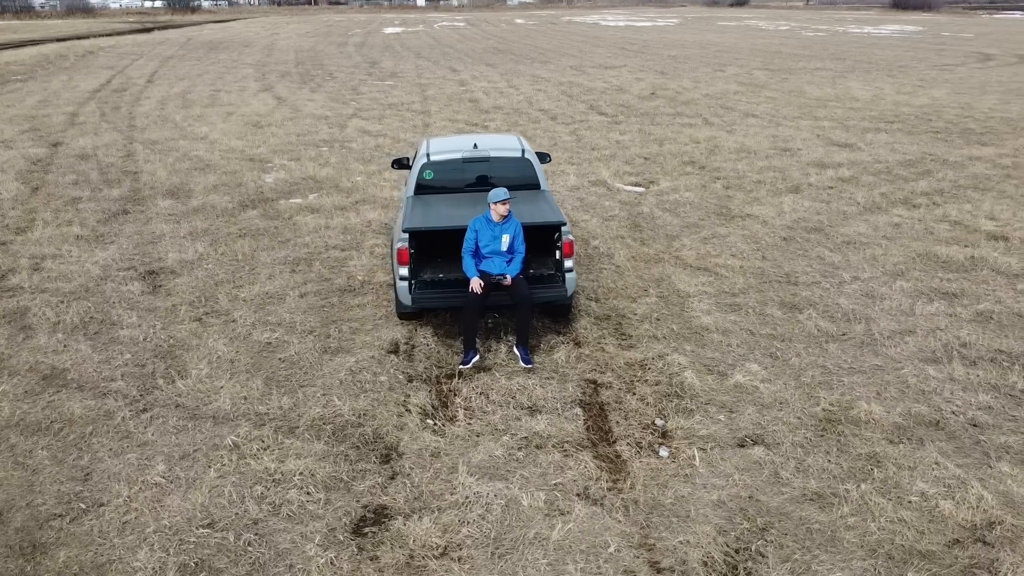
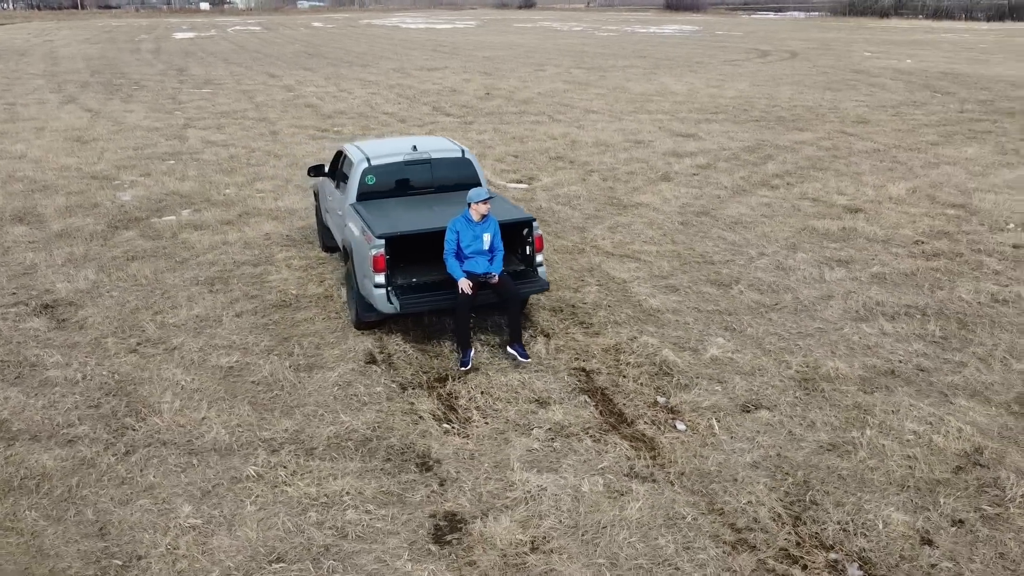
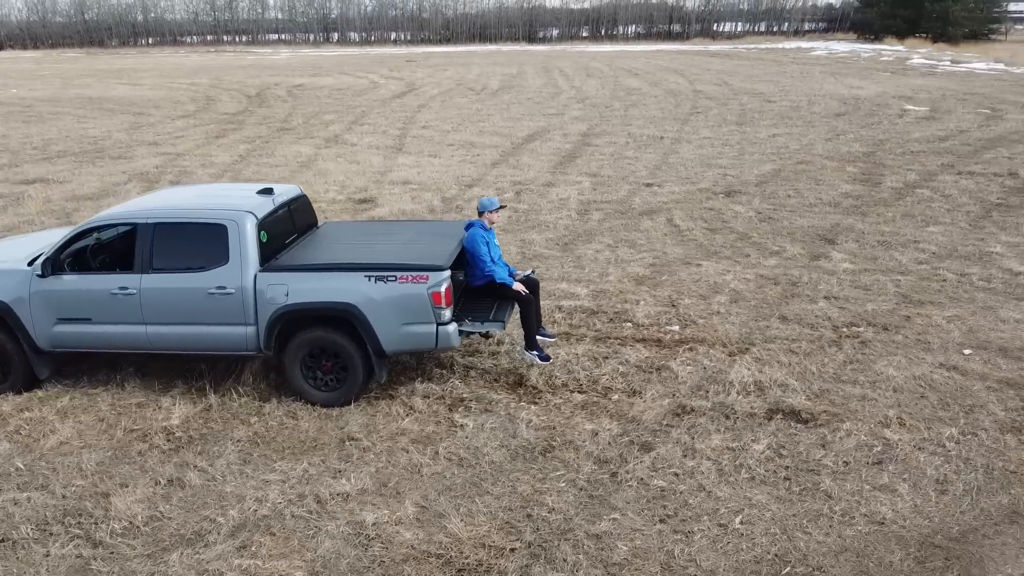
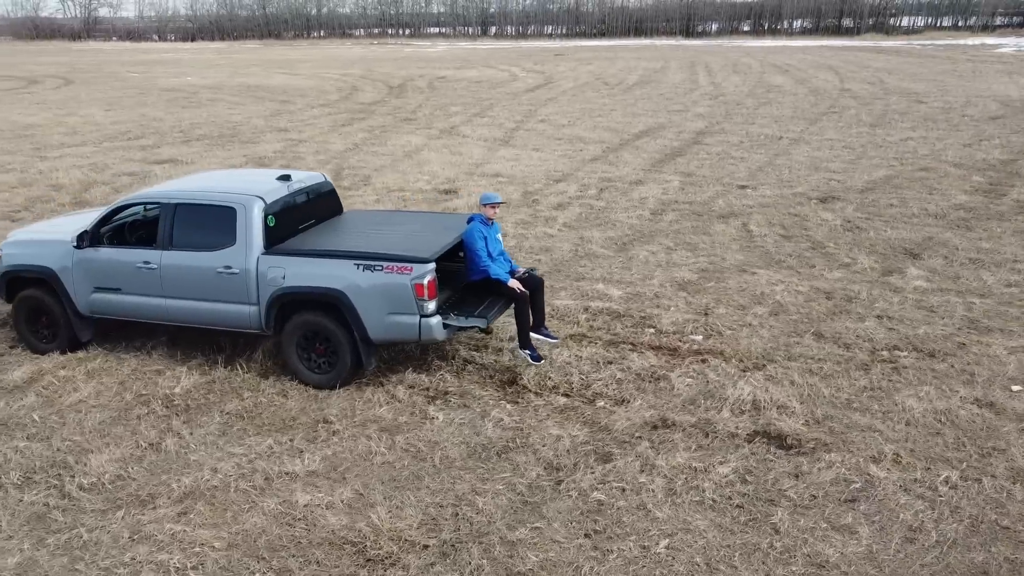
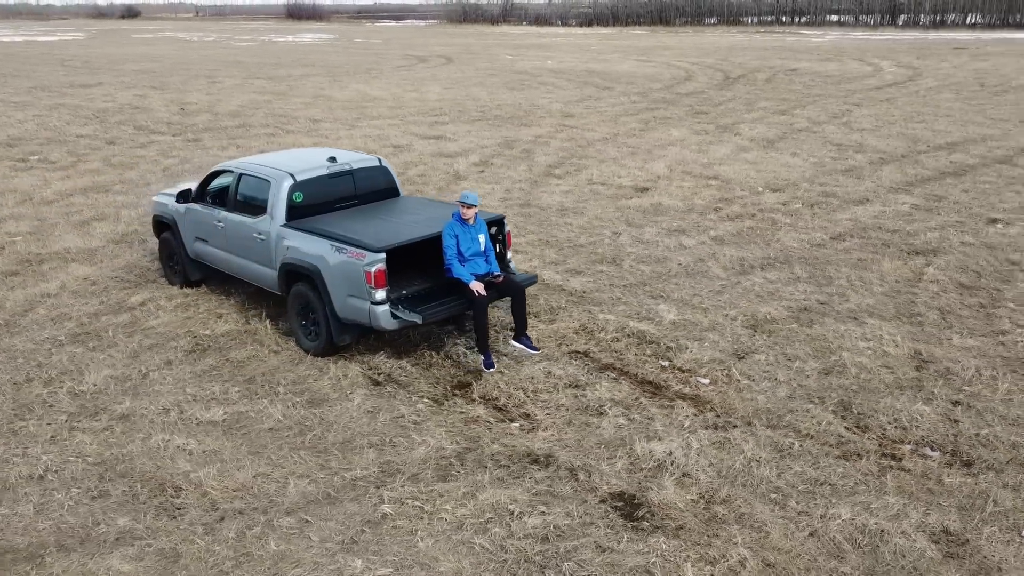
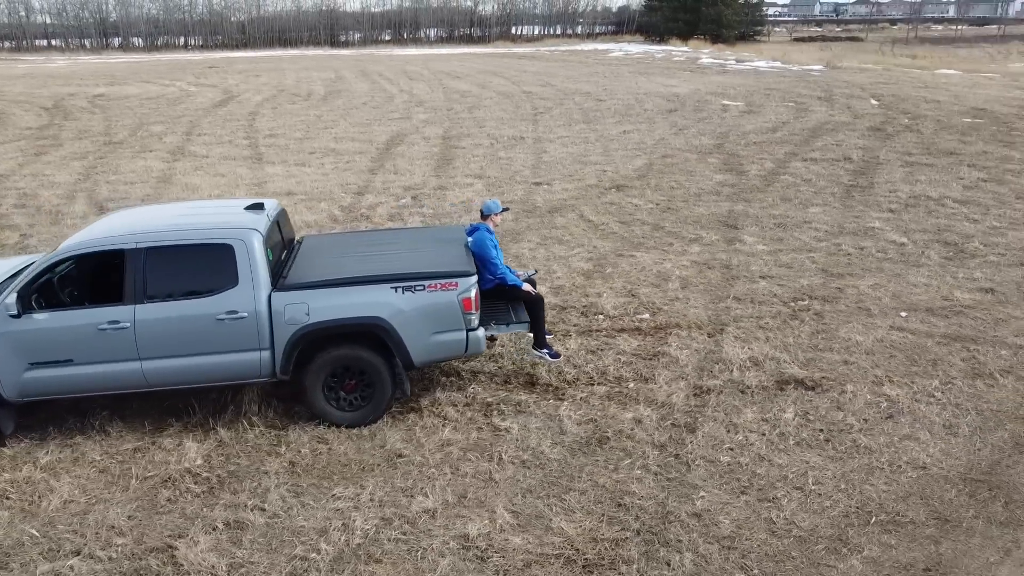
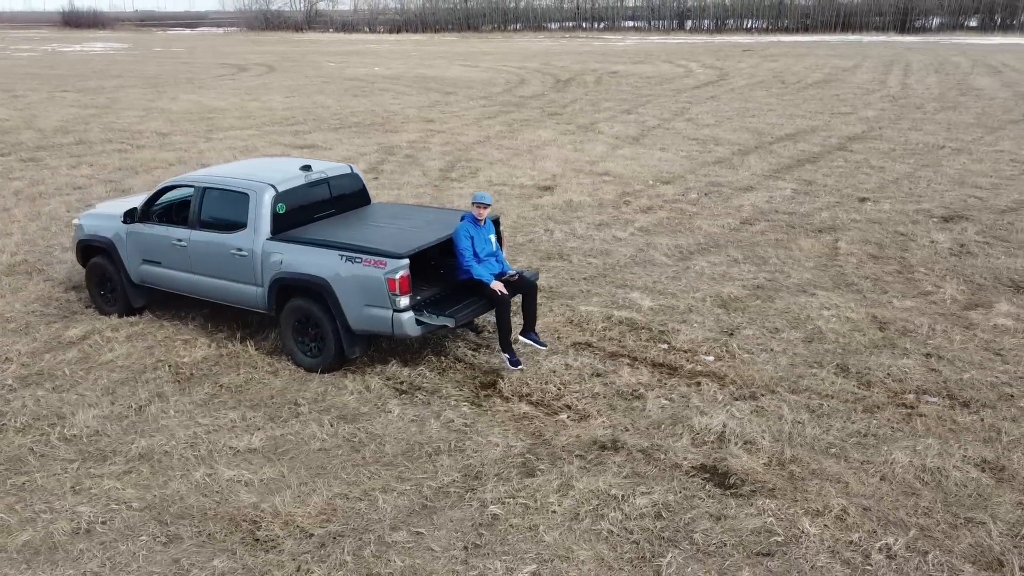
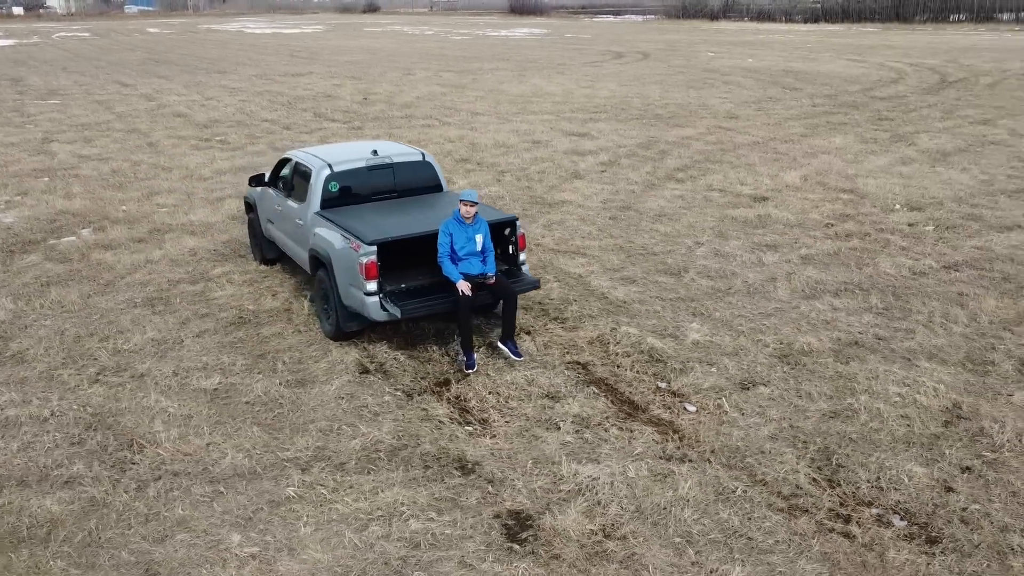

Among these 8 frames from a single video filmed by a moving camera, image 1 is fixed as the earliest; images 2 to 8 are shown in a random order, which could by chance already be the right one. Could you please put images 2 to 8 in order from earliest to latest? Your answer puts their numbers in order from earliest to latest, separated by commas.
2, 8, 5, 7, 4, 3, 6
